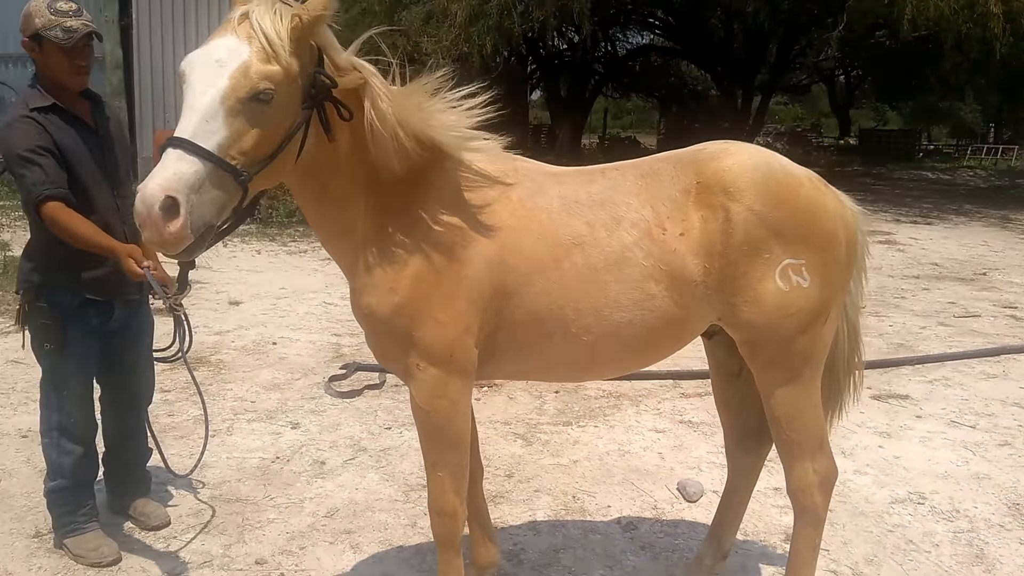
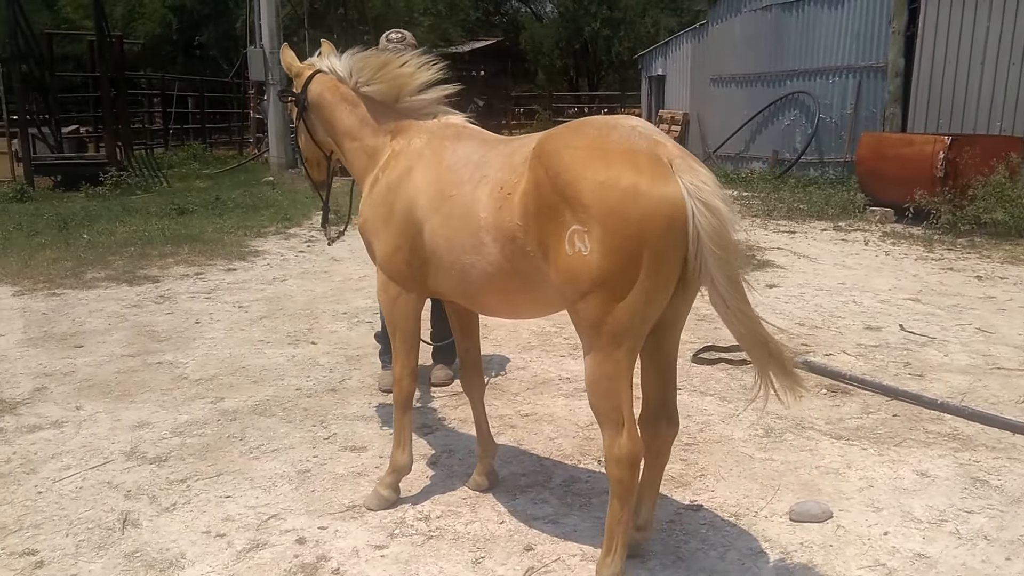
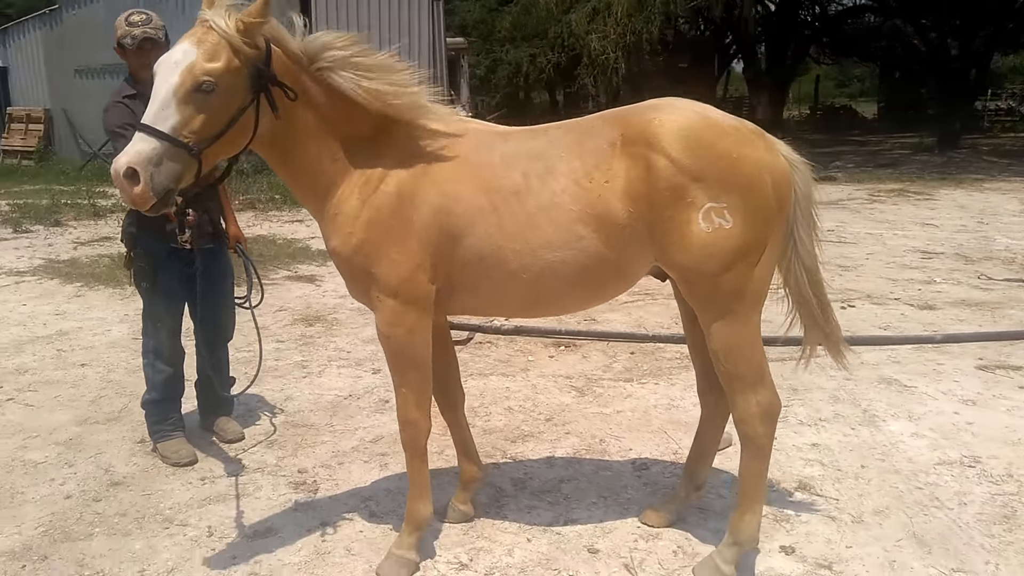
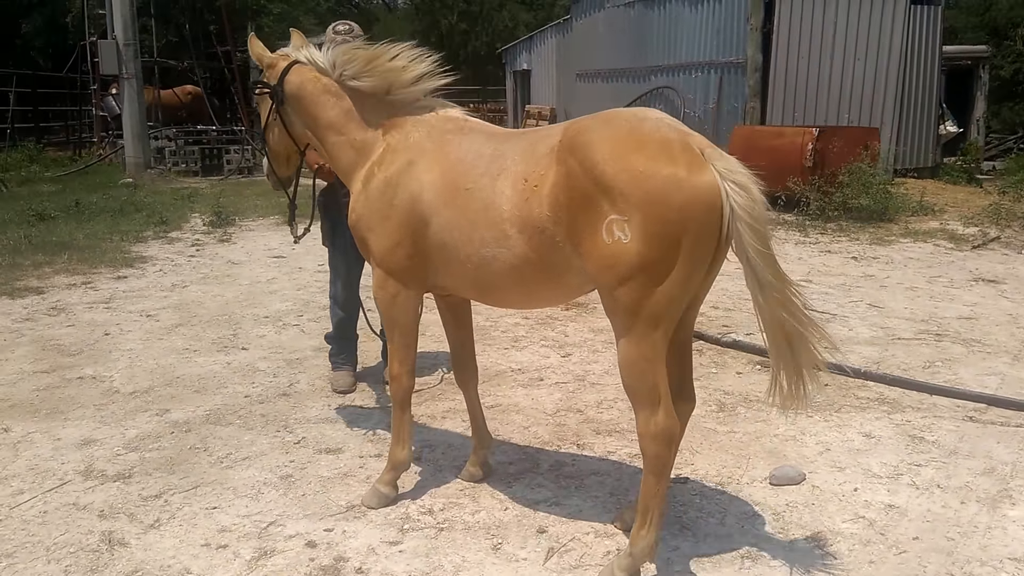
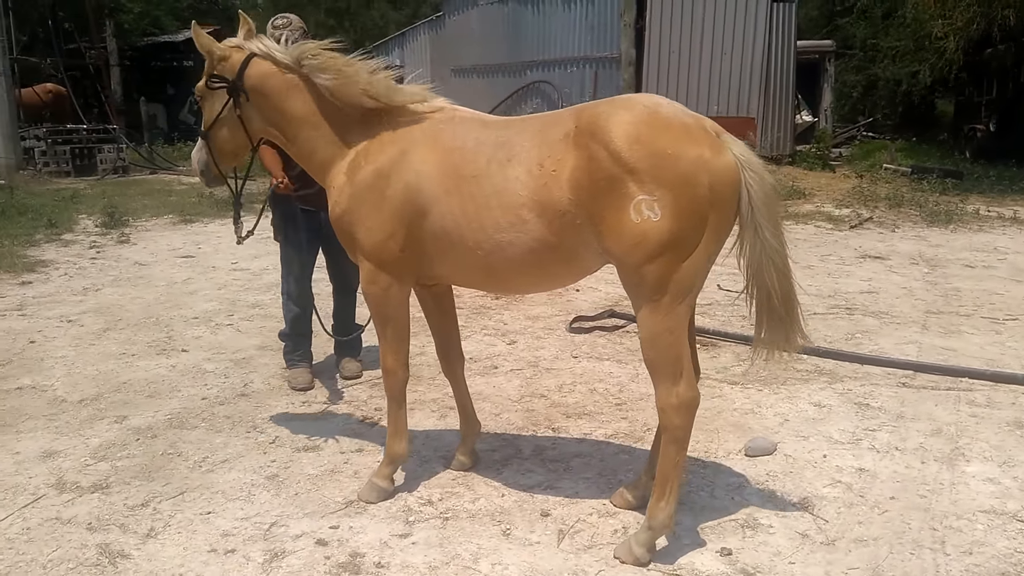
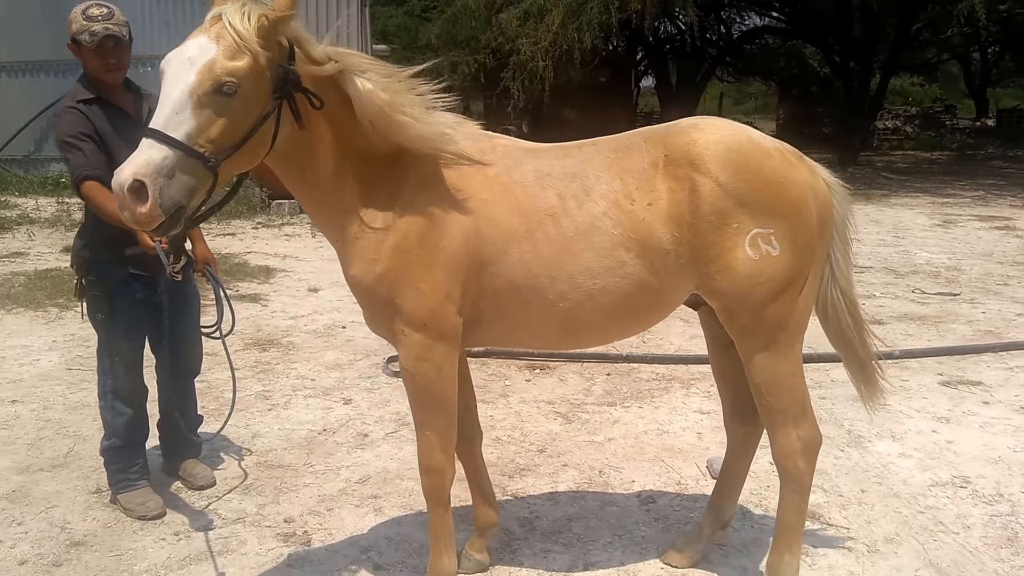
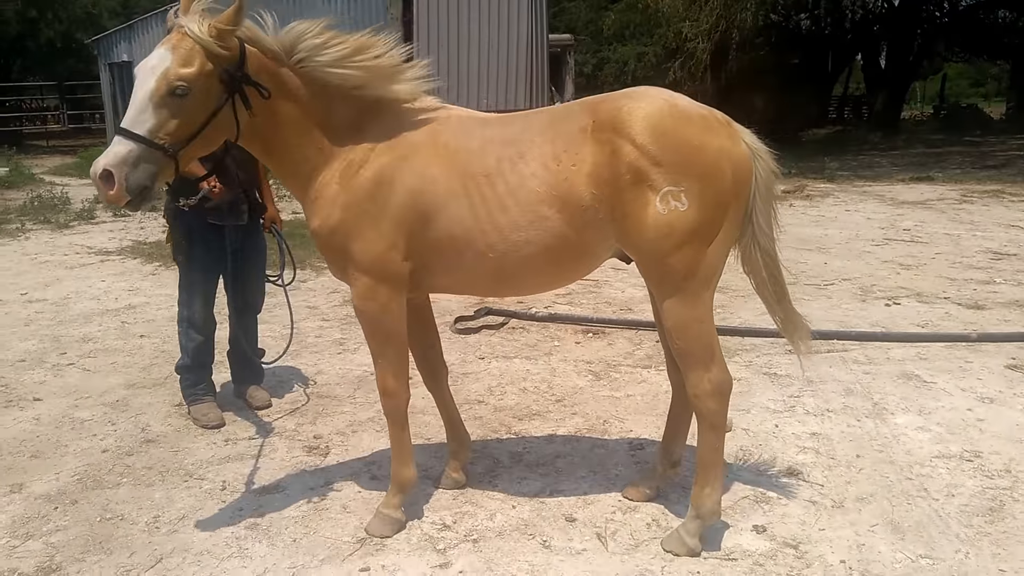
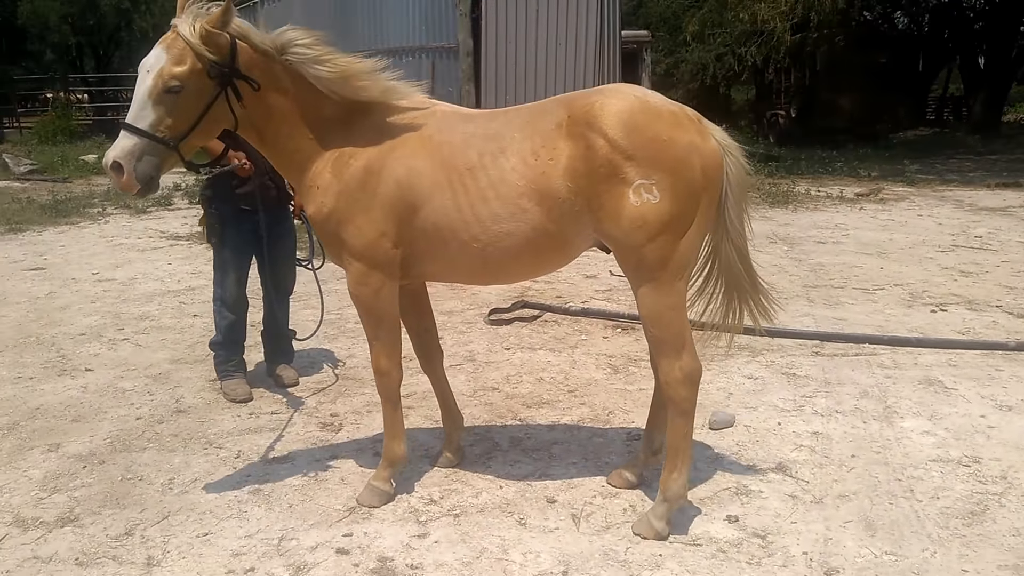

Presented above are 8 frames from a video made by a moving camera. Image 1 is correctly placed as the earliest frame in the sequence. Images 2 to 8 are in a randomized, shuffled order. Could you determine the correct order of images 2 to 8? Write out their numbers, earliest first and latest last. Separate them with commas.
6, 3, 7, 8, 5, 4, 2
